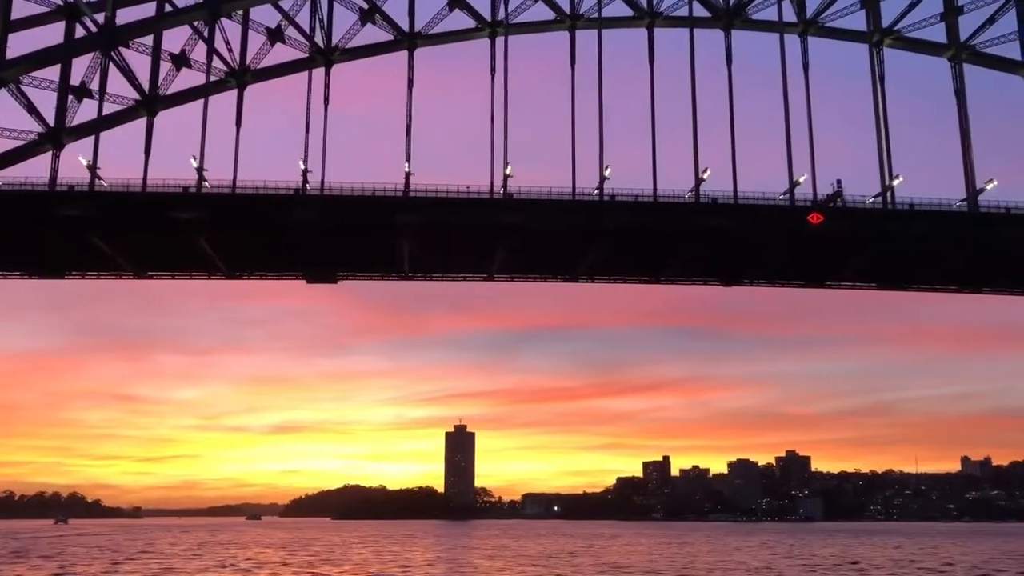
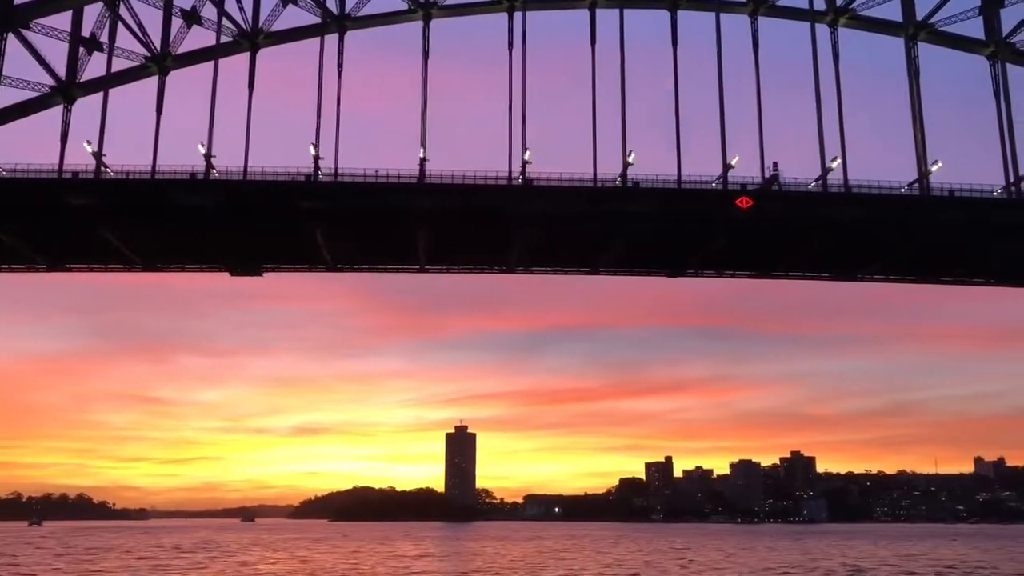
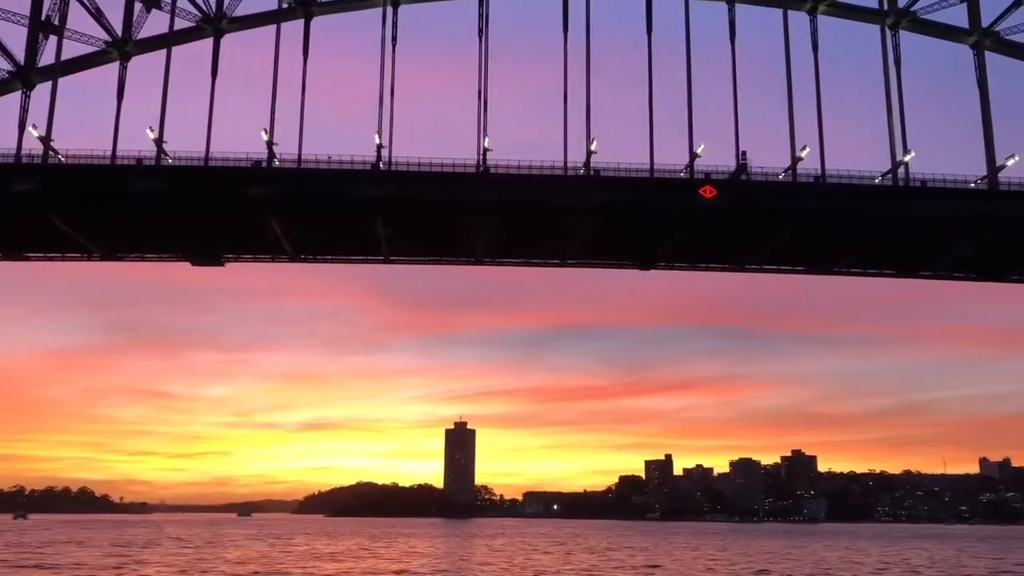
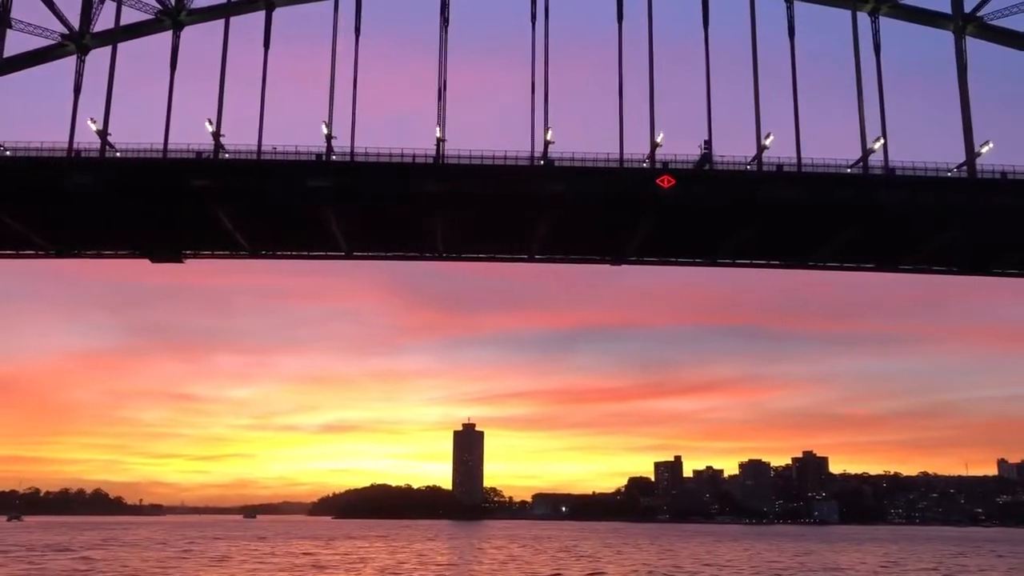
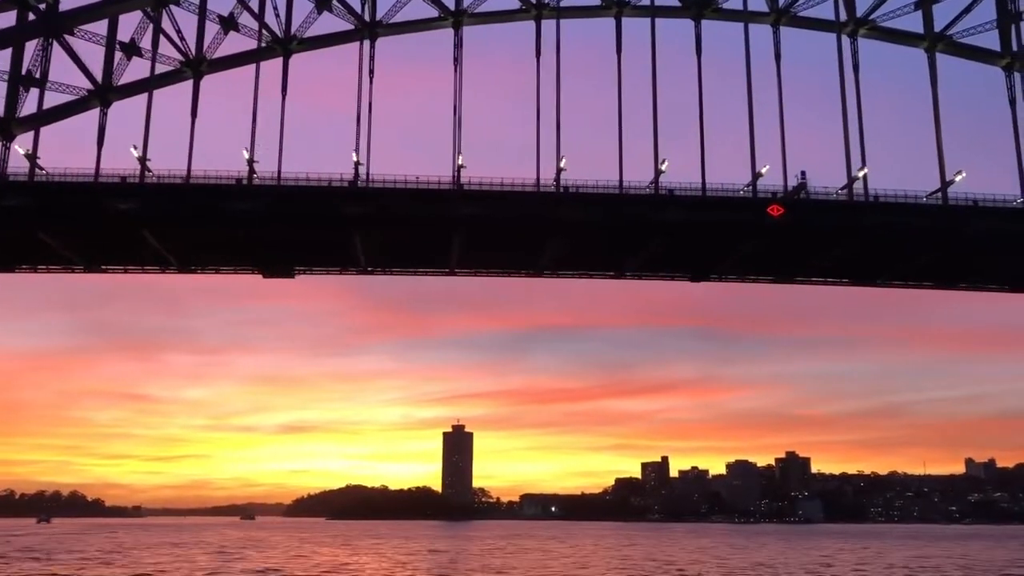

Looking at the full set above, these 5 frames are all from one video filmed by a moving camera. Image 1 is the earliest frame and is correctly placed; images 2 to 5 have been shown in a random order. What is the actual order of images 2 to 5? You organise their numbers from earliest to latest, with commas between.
5, 2, 3, 4
